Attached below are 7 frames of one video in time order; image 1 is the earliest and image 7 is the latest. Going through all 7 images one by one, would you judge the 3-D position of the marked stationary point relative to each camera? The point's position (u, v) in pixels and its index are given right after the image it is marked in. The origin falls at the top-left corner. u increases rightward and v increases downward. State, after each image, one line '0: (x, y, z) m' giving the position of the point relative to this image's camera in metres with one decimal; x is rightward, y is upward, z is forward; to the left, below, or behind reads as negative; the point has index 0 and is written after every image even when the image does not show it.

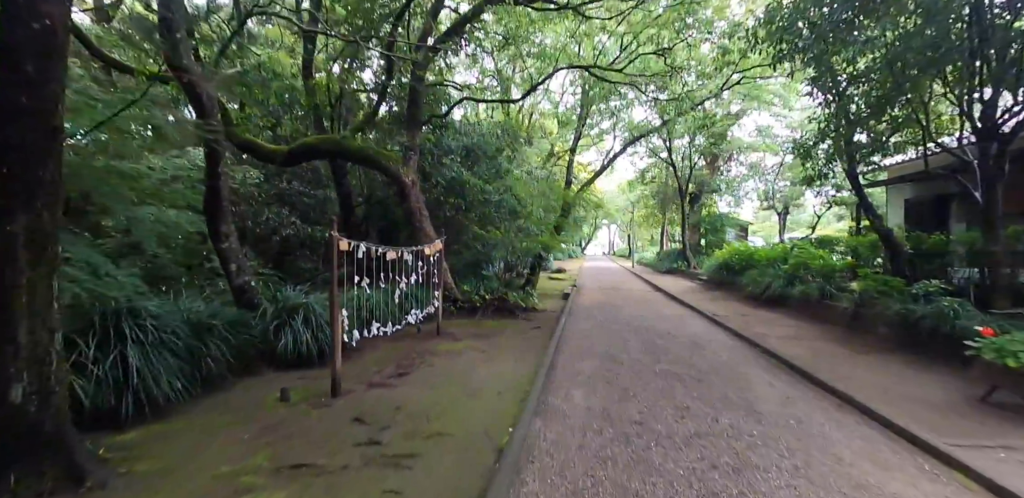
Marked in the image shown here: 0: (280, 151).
0: (-4.9, +2.0, +9.1) m
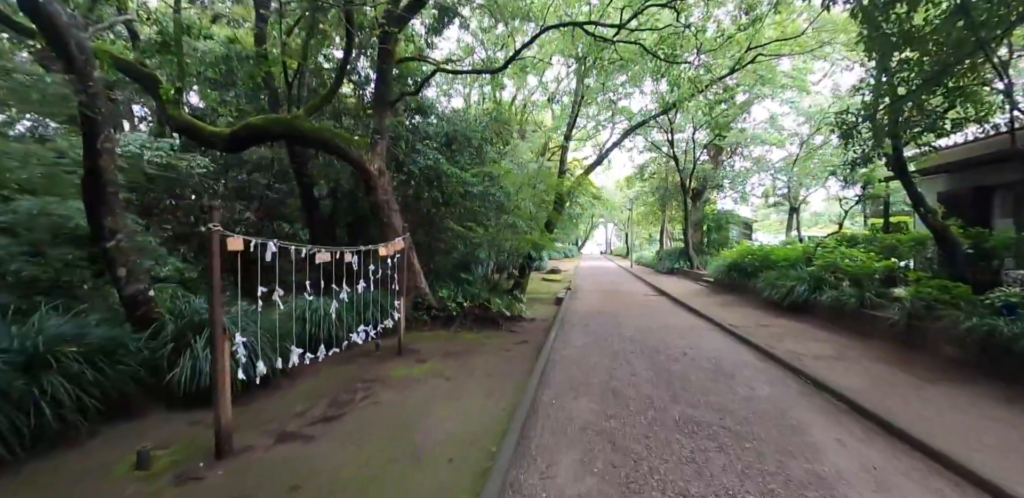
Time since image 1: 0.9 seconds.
0: (-5.2, +2.0, +7.8) m
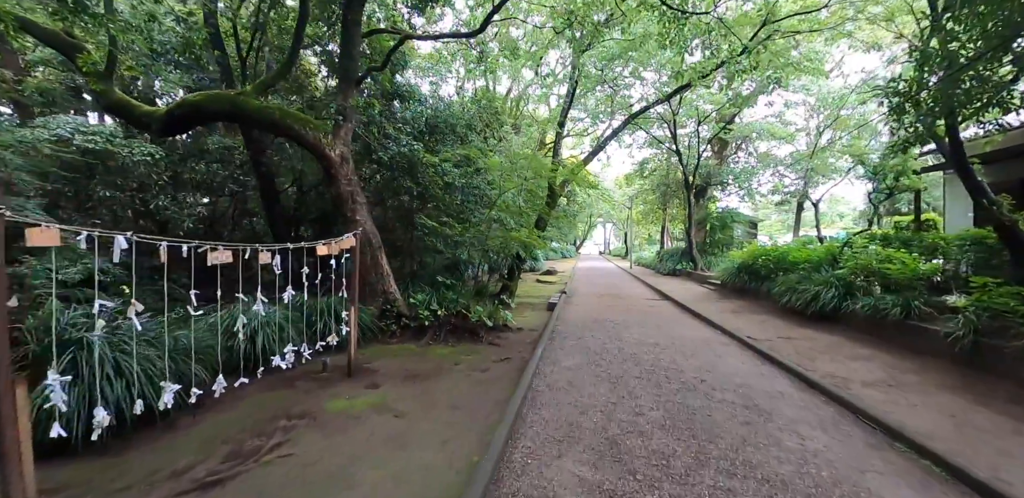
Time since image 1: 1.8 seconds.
0: (-5.4, +2.1, +6.7) m
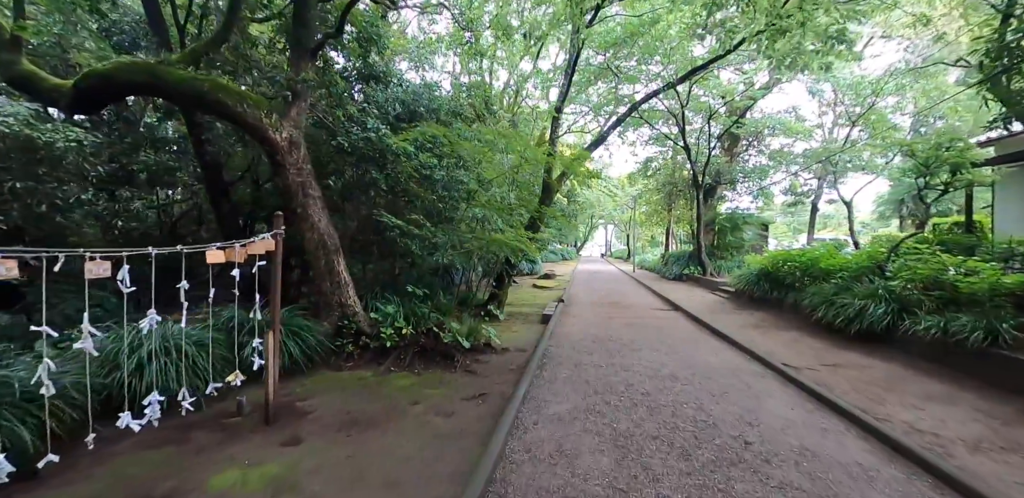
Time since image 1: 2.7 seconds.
0: (-5.6, +2.0, +5.5) m
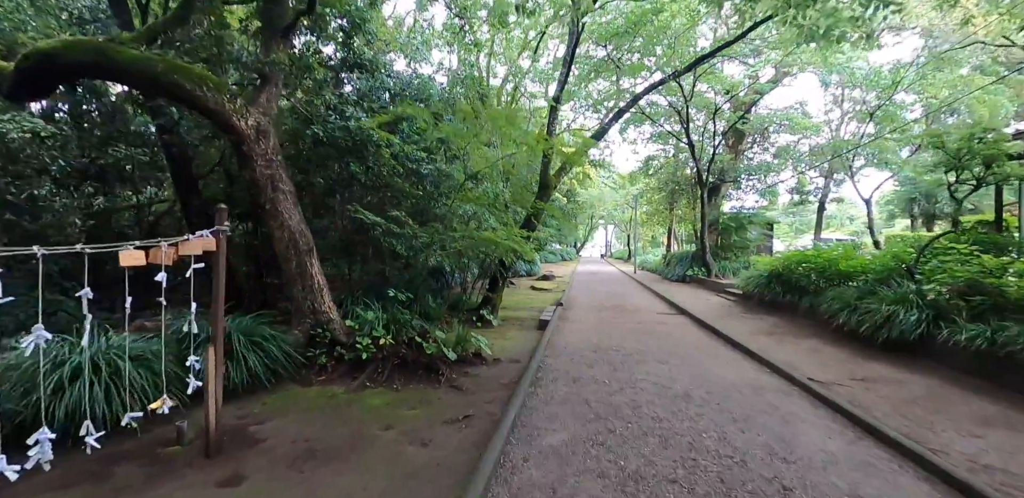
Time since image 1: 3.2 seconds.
0: (-5.7, +2.0, +4.9) m
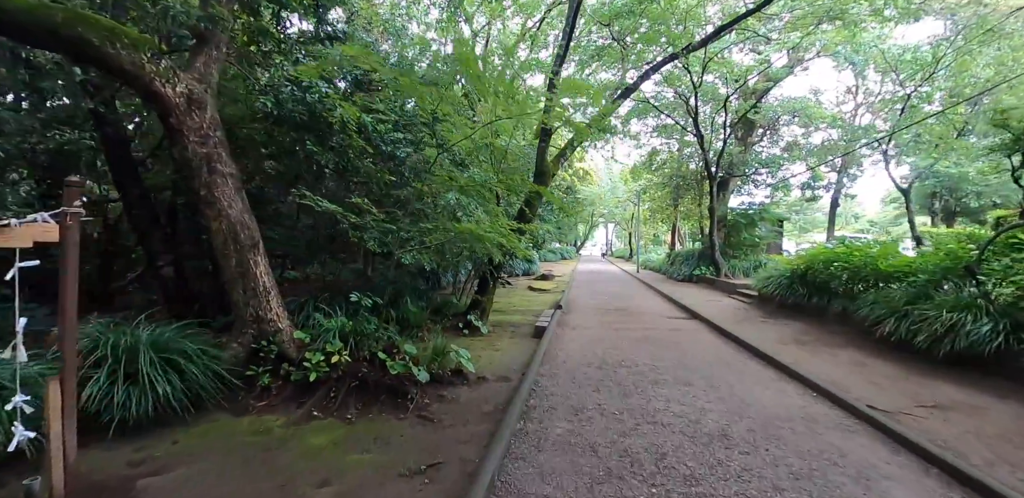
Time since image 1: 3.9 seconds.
0: (-5.9, +2.1, +4.0) m
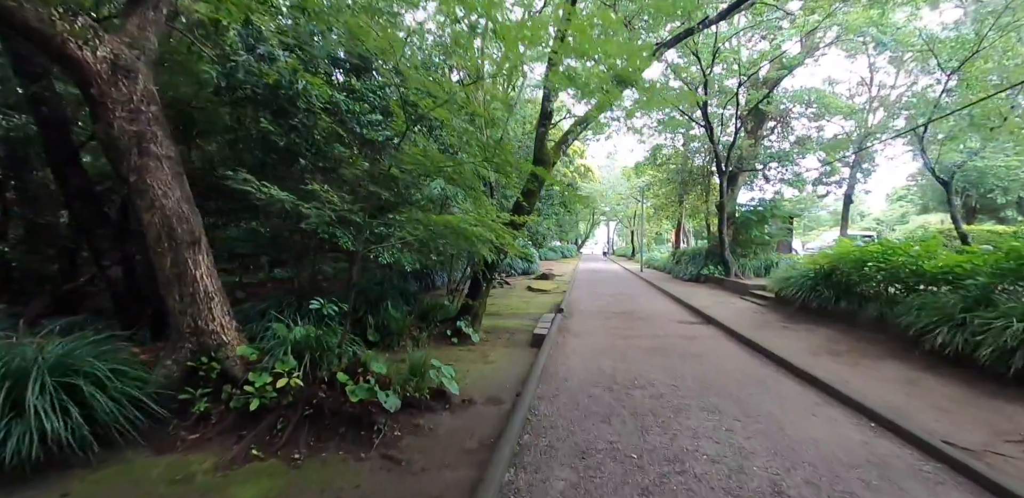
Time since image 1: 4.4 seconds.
0: (-5.9, +2.1, +3.3) m
